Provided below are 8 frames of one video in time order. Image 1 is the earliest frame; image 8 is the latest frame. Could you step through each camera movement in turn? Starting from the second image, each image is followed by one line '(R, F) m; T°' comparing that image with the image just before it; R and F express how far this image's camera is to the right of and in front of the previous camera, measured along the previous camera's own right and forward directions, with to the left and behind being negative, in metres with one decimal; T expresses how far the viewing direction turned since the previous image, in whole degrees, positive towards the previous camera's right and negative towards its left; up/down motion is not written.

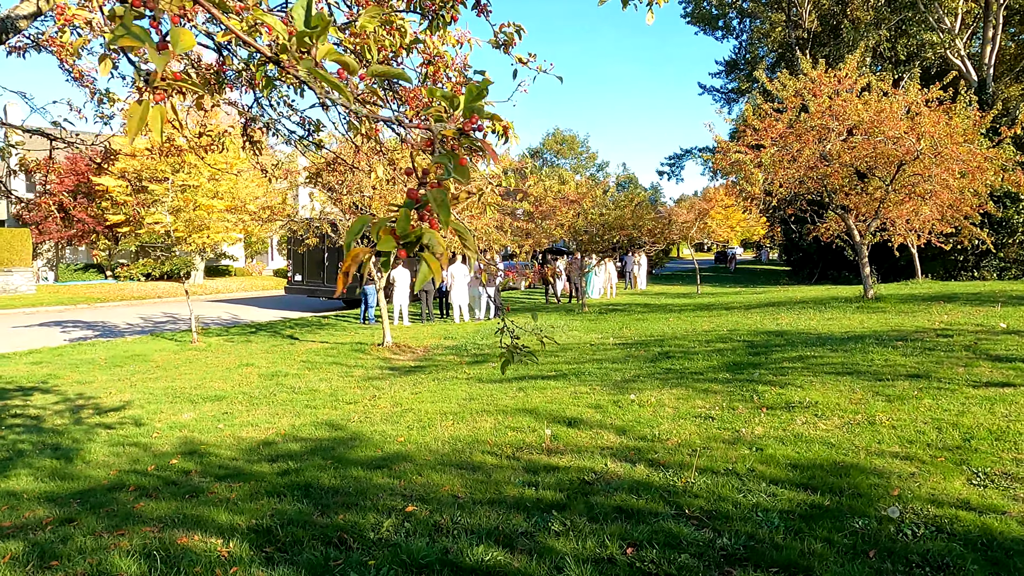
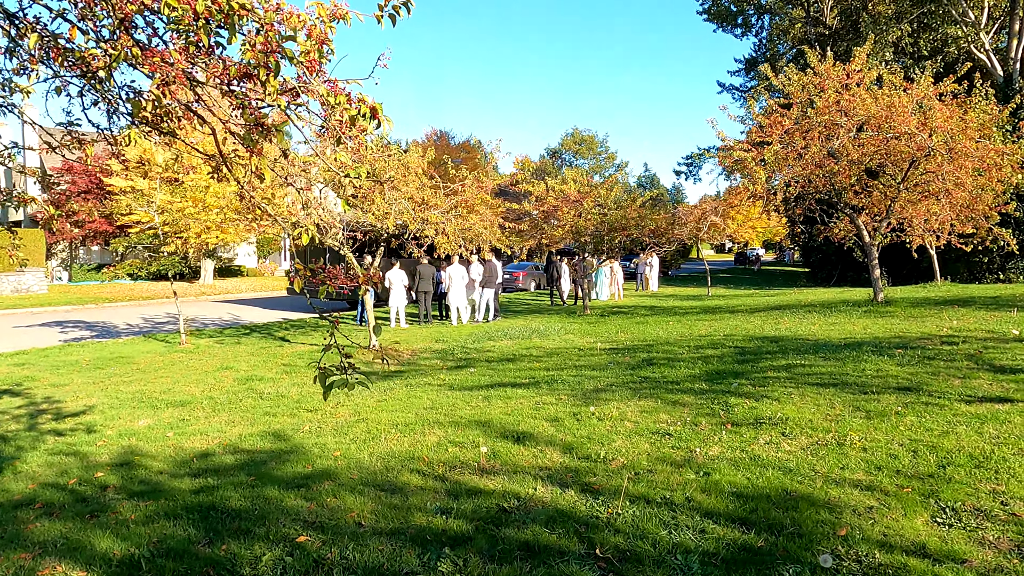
(+0.5, +0.3) m; -2°
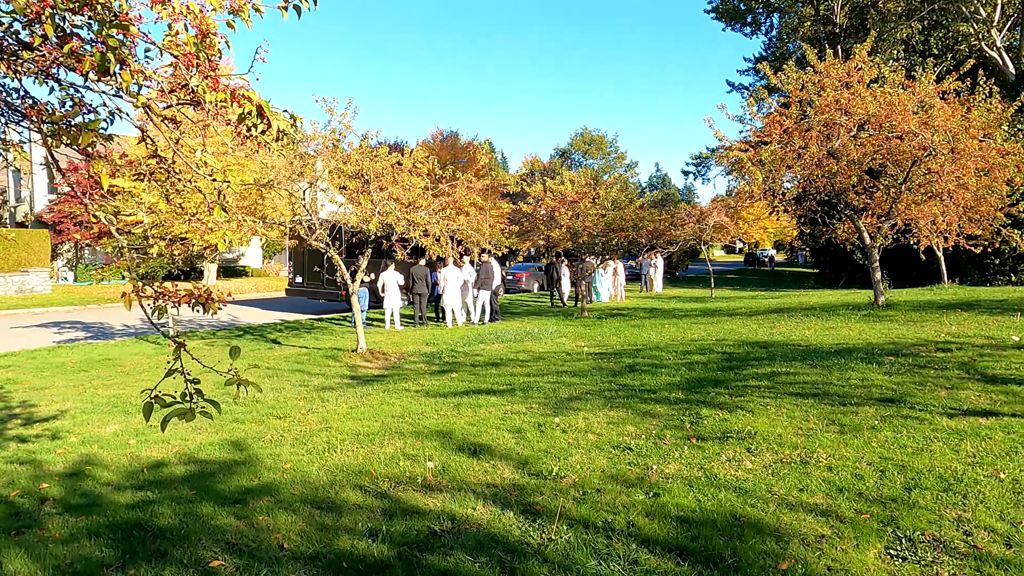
(+0.3, +0.2) m; -1°
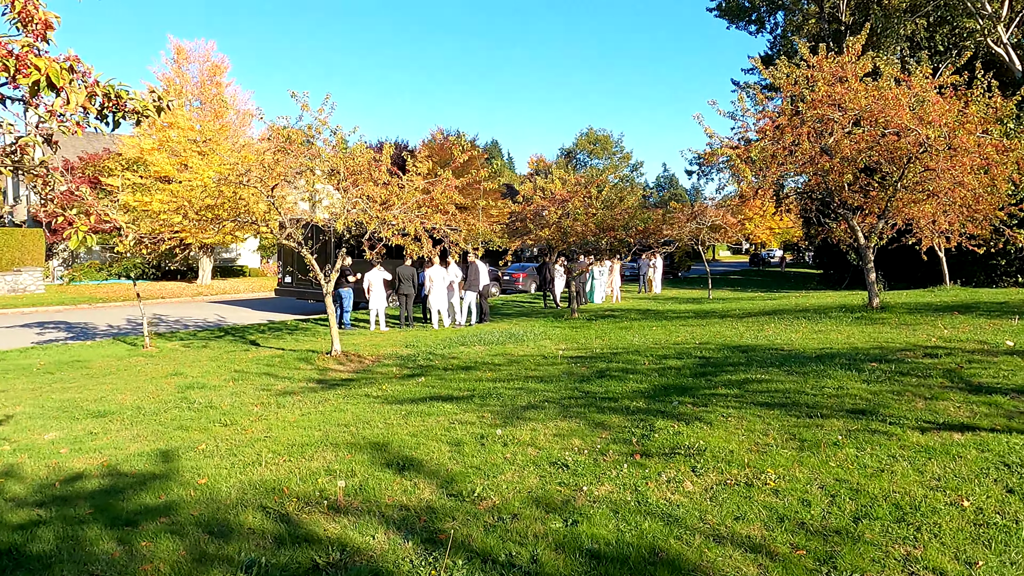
(+0.4, +0.3) m; -1°
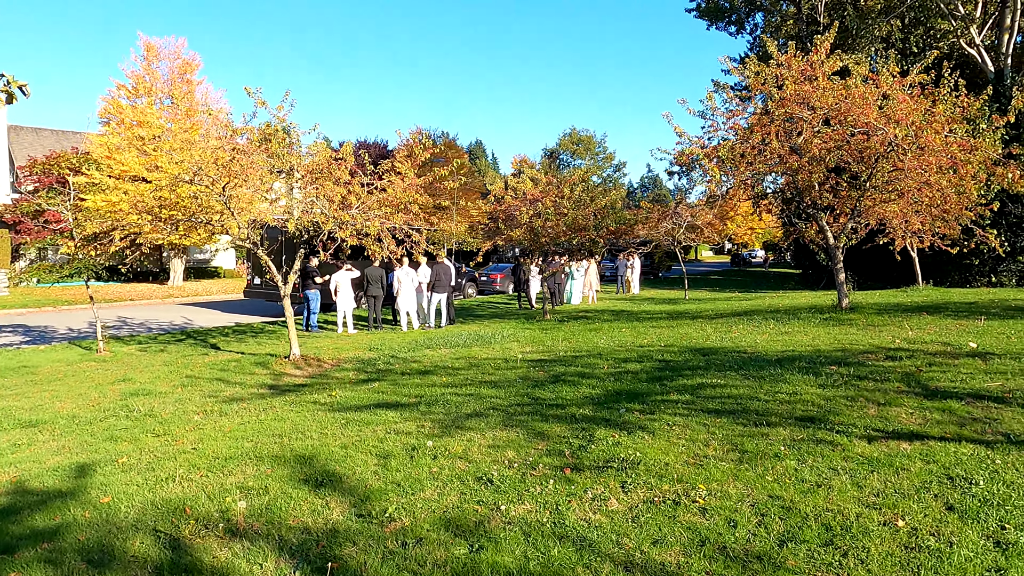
(+0.3, +0.2) m; +1°
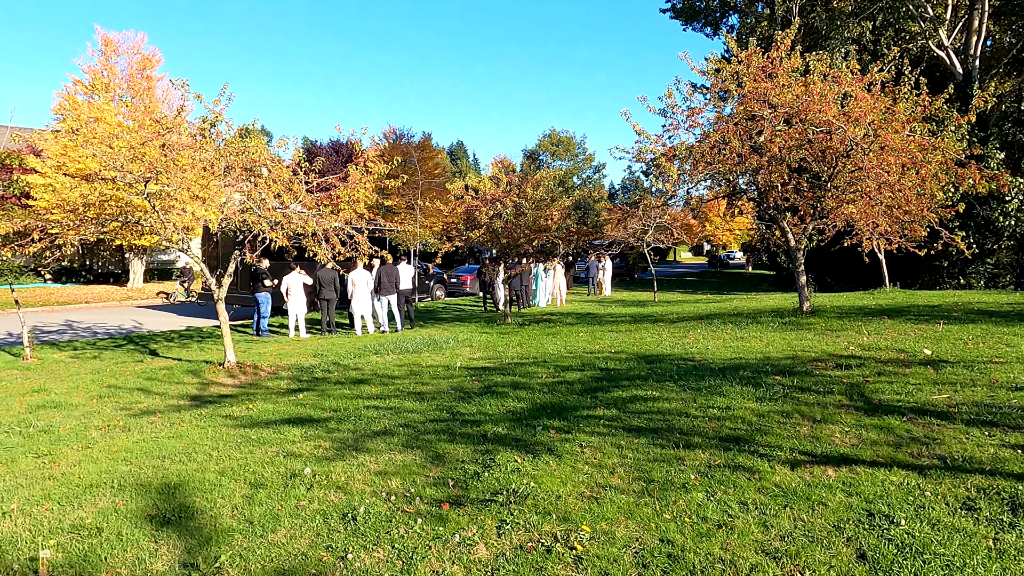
(+0.5, +0.4) m; +1°
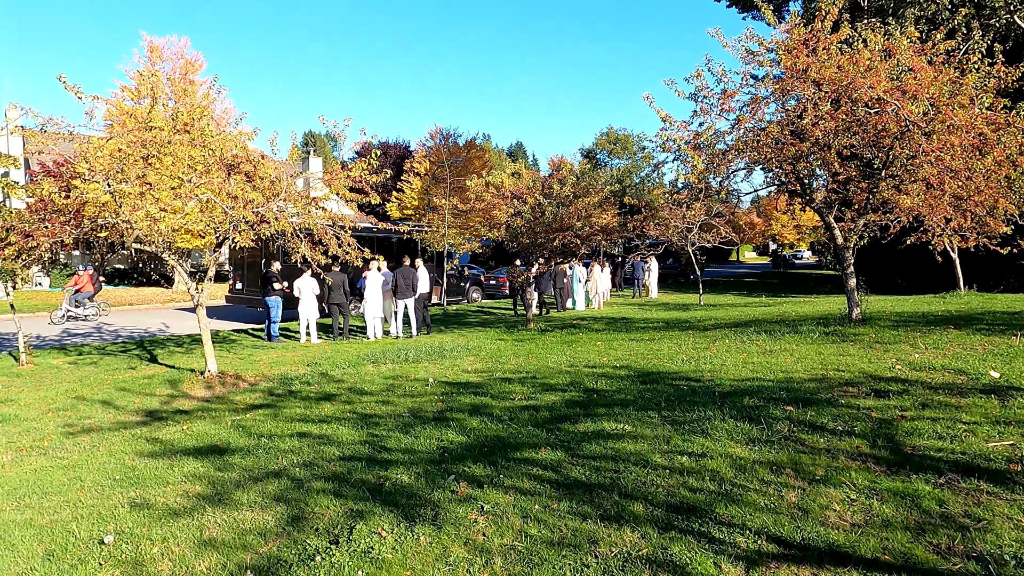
(+0.8, +1.0) m; -5°
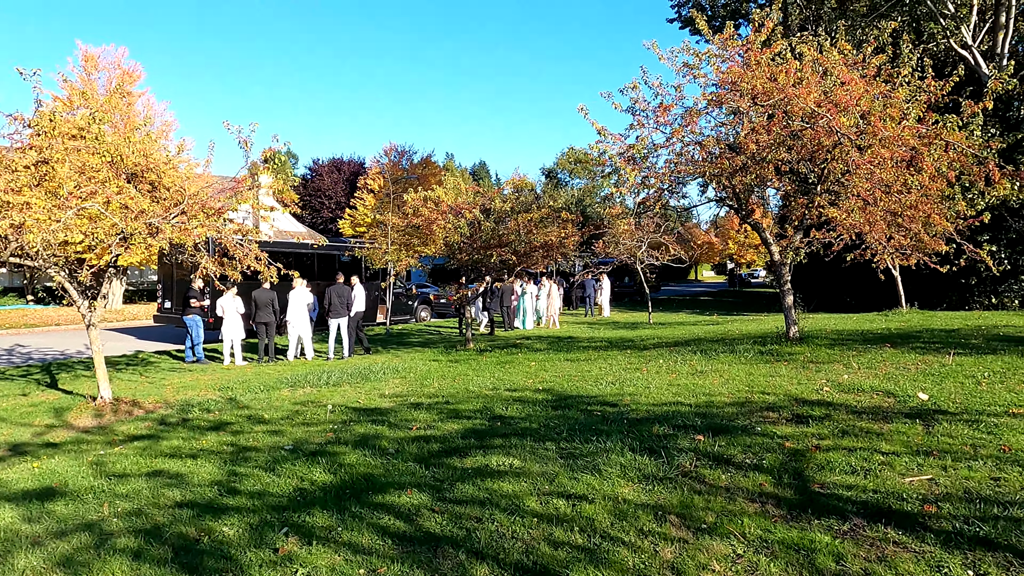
(+0.5, +0.5) m; +3°
